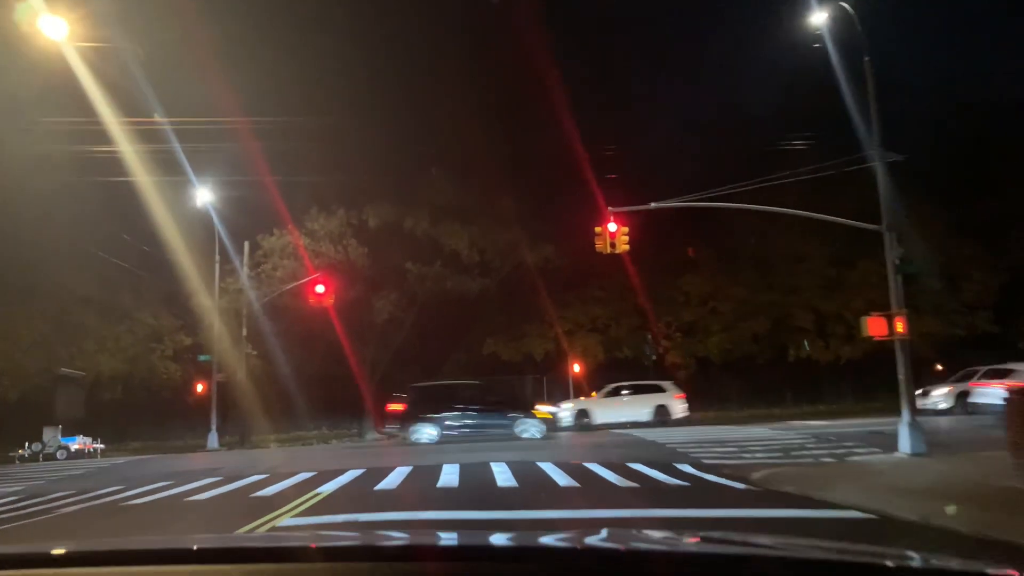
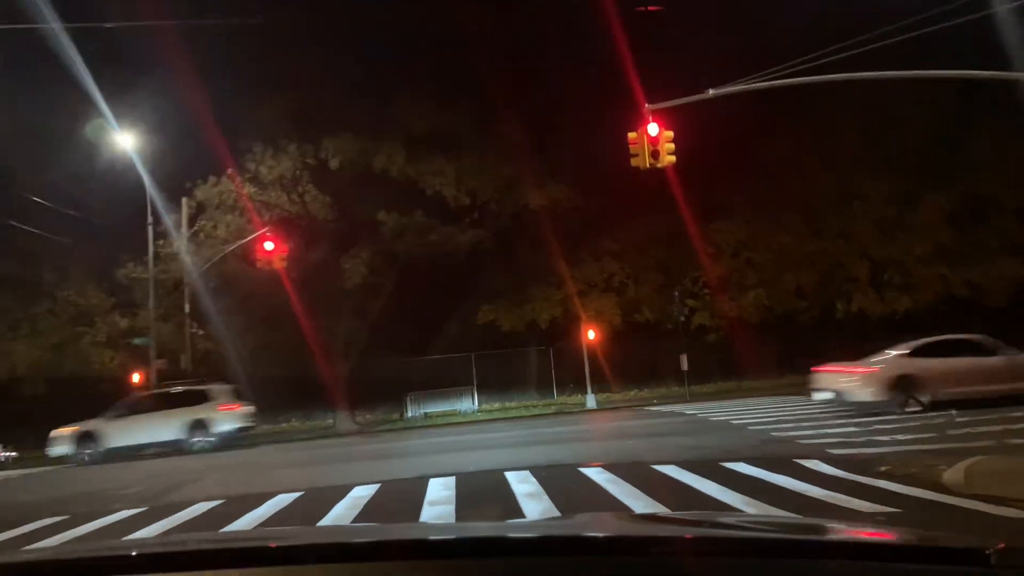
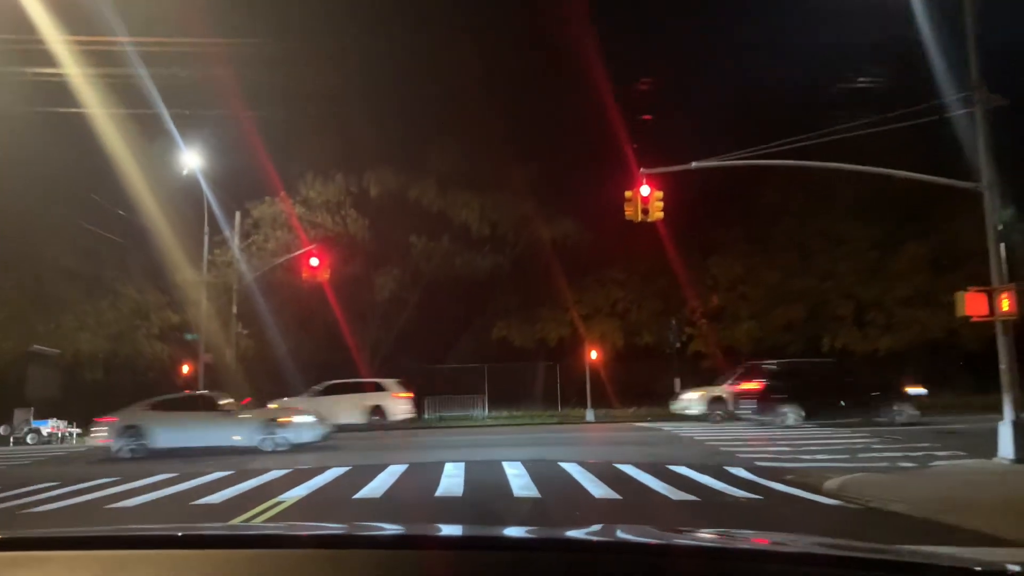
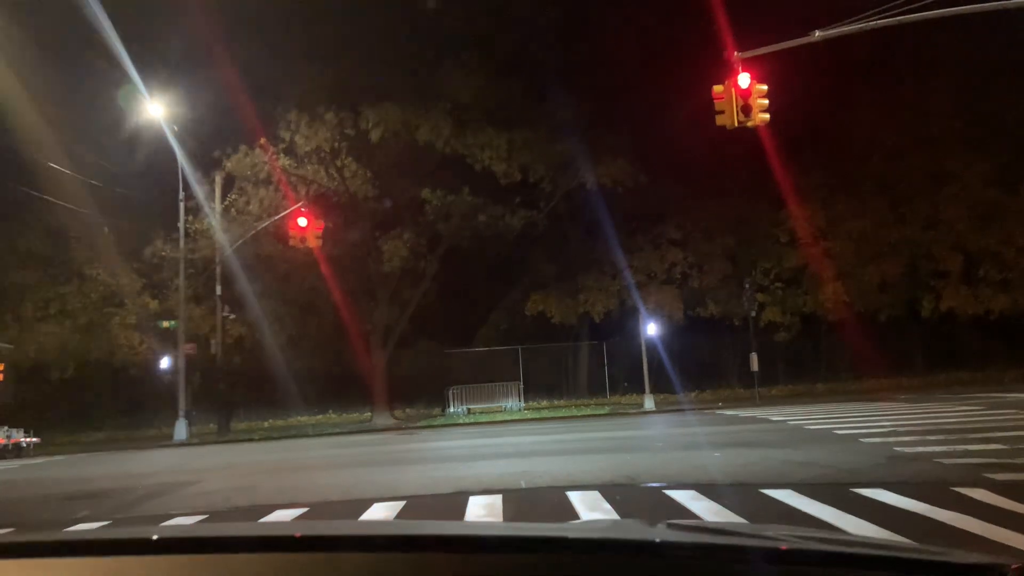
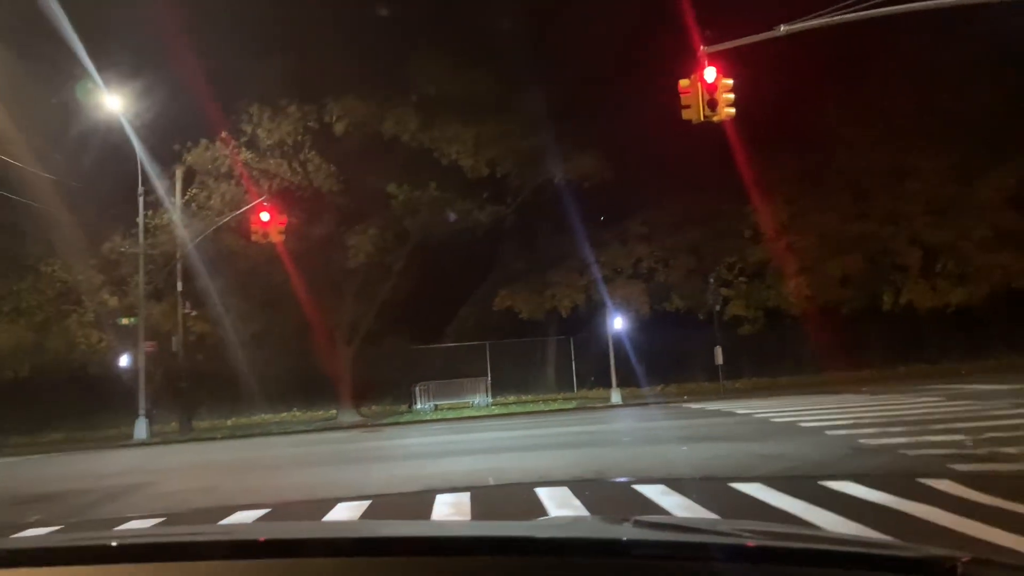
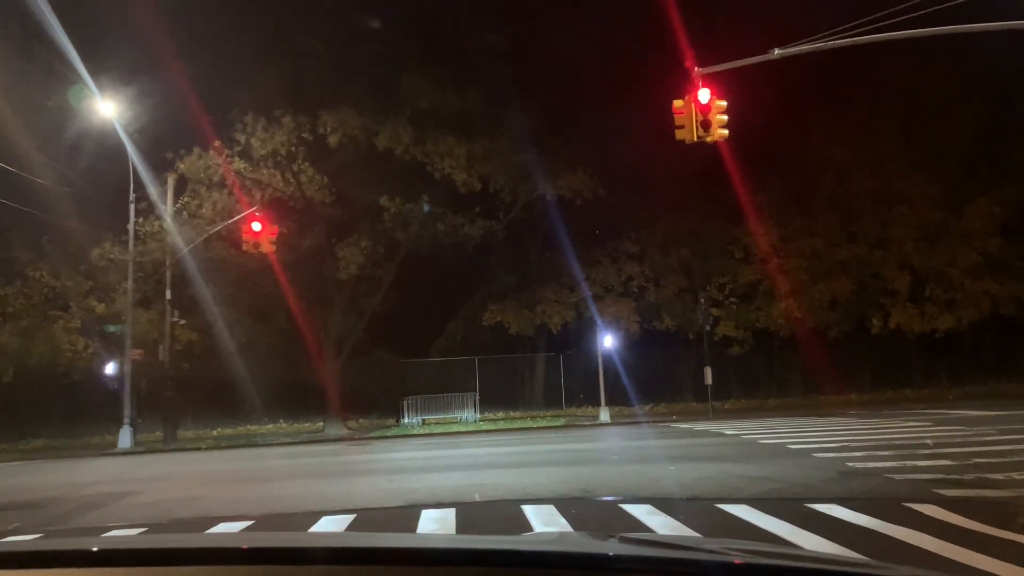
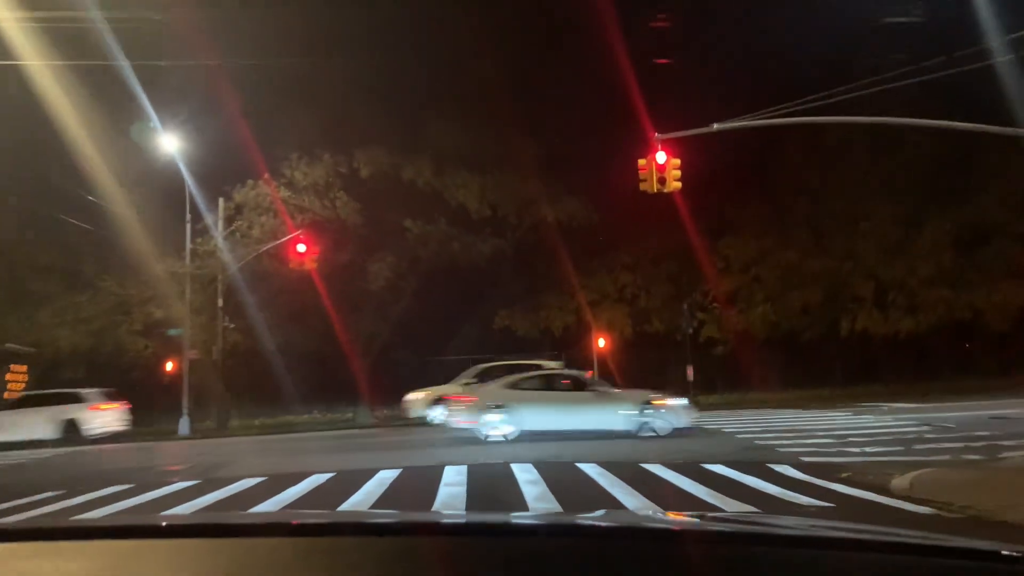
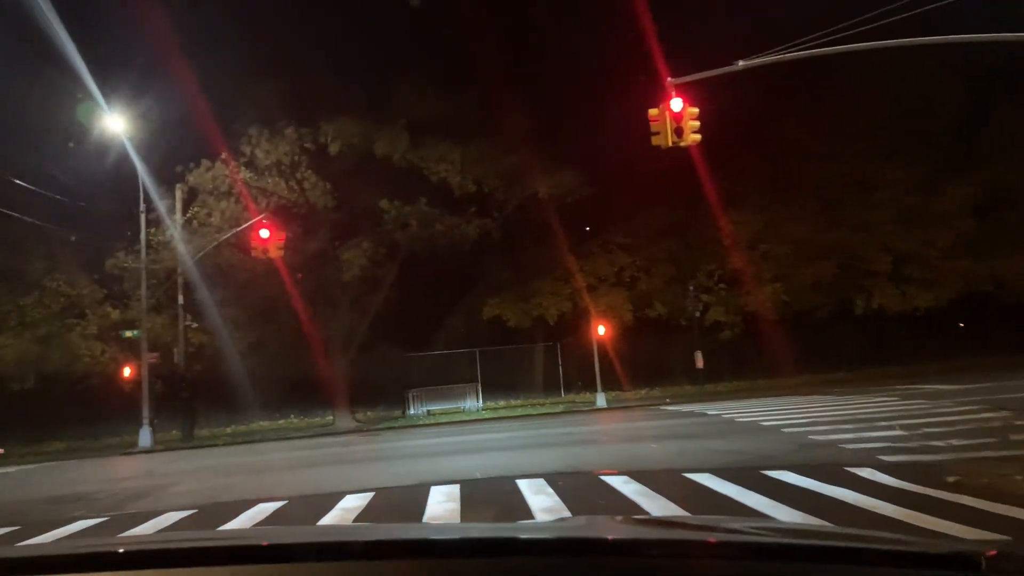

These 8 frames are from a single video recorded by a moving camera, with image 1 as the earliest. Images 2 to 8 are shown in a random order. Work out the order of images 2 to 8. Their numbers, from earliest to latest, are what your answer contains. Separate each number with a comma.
3, 7, 2, 8, 4, 5, 6
